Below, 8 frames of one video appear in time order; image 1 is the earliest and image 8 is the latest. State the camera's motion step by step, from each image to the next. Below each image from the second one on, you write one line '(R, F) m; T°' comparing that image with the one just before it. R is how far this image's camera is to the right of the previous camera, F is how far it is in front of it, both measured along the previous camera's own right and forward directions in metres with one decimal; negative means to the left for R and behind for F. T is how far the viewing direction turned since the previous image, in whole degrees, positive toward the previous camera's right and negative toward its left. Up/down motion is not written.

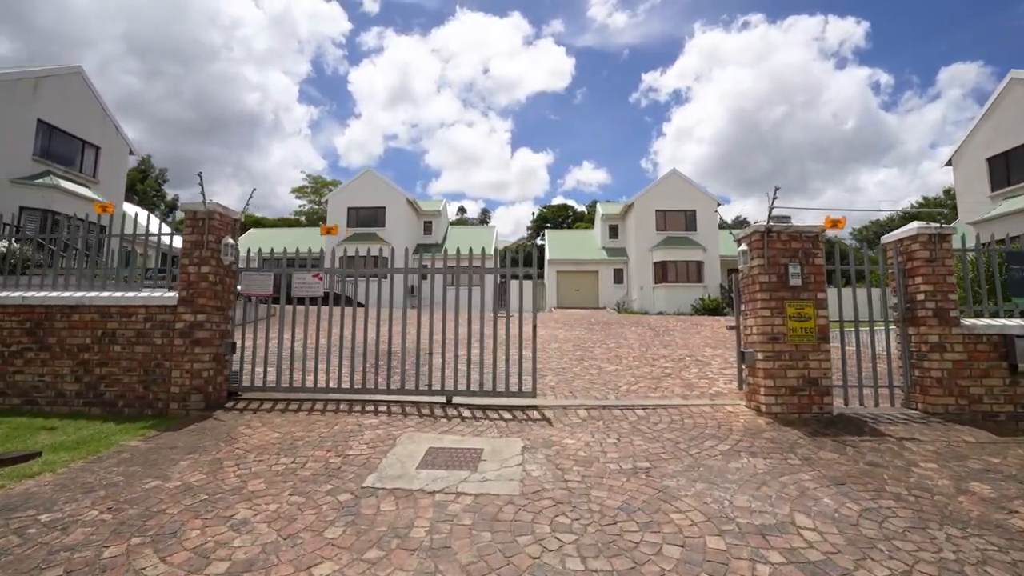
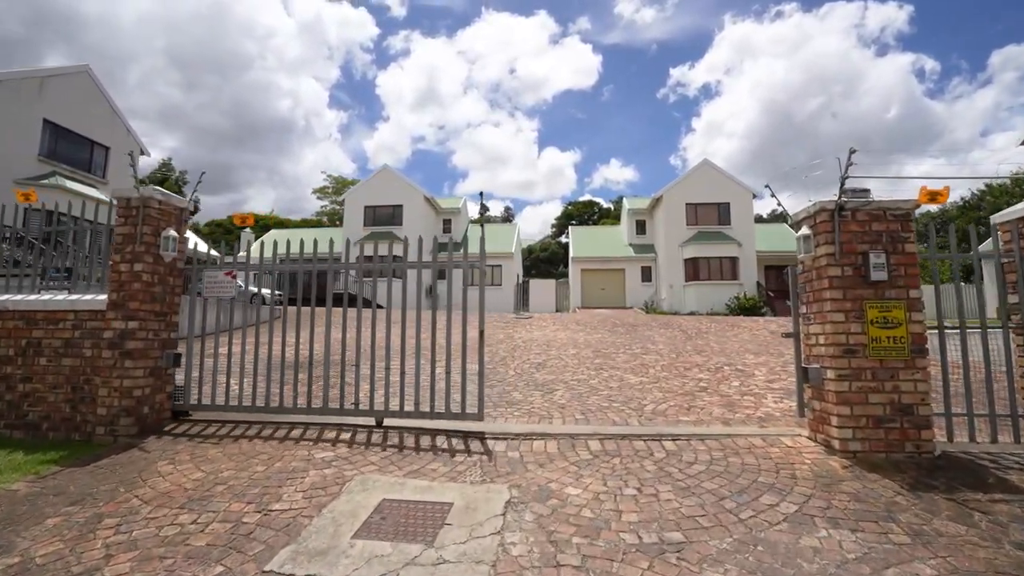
(+0.3, +1.2) m; -3°
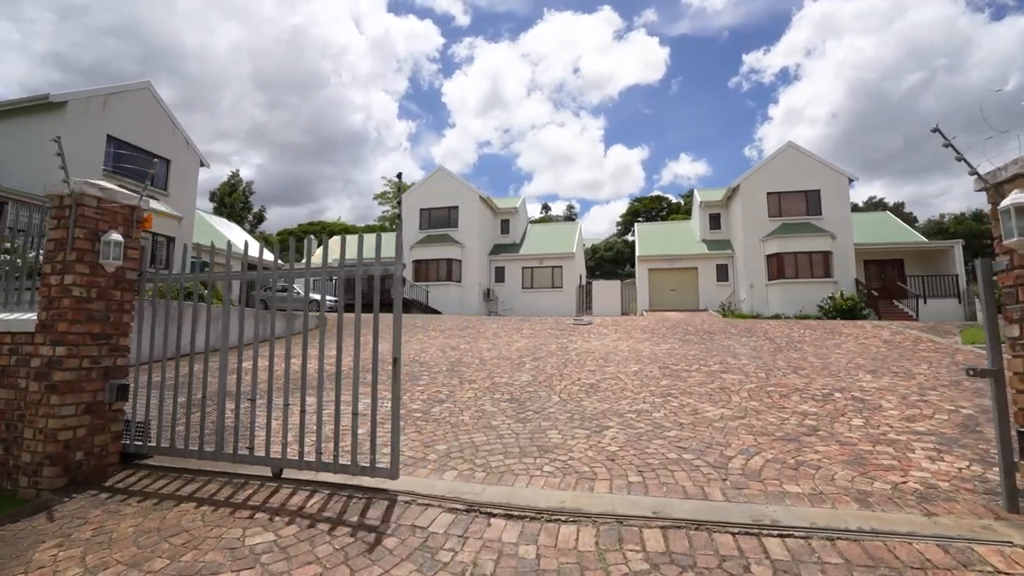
(+0.3, +1.5) m; -8°
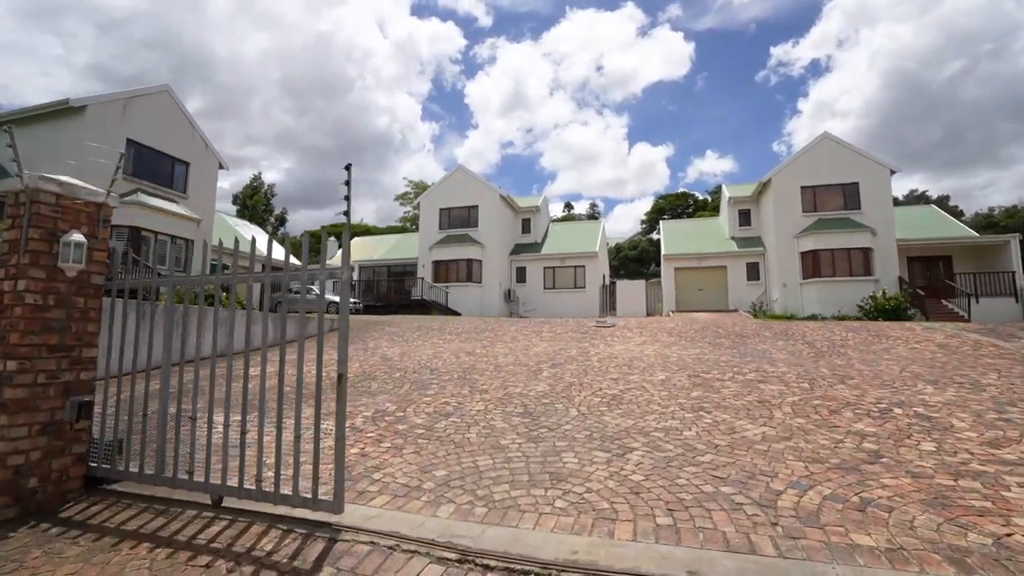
(+0.1, +0.6) m; -3°
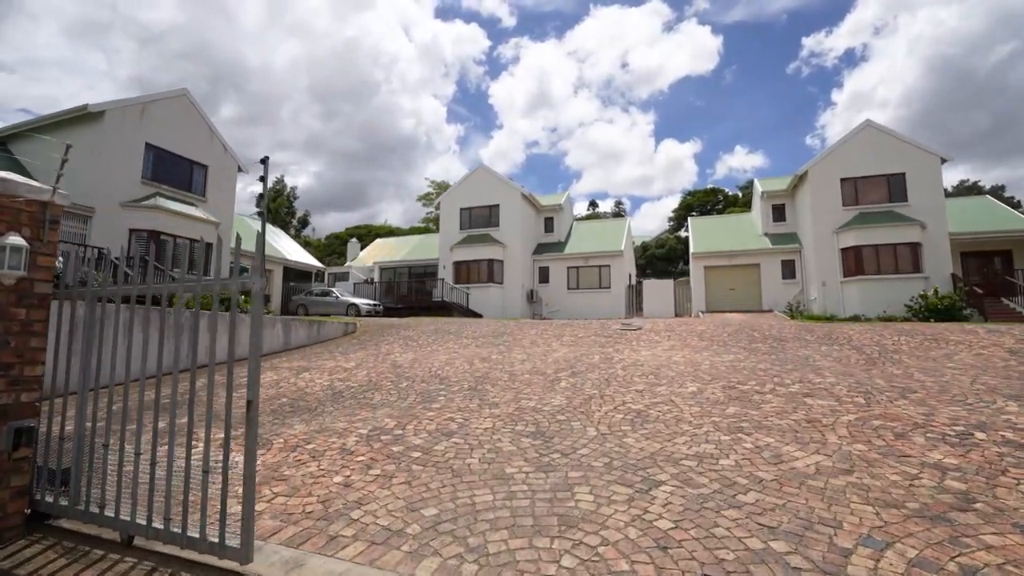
(+0.2, +0.7) m; -3°
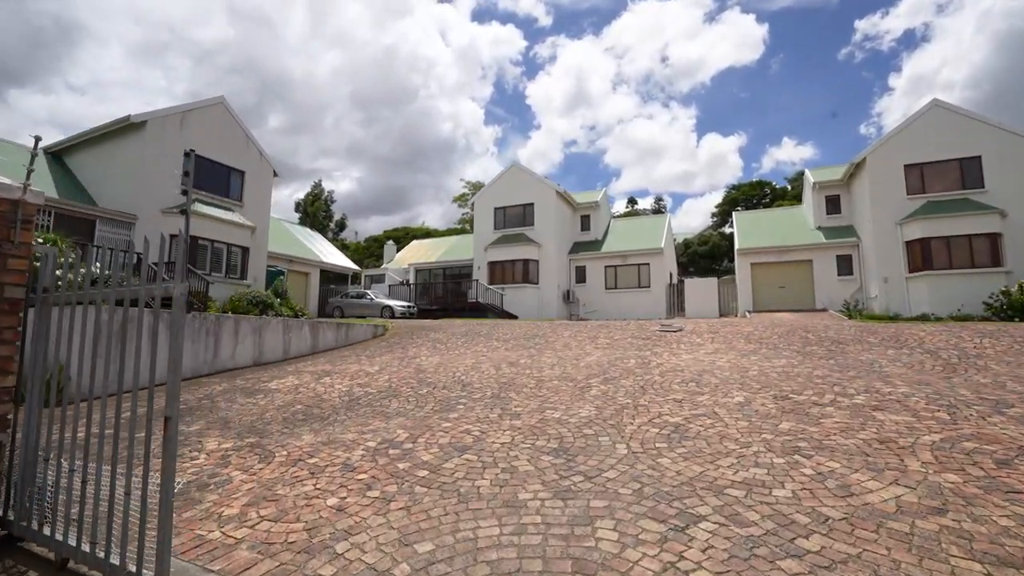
(+0.2, +0.6) m; -5°
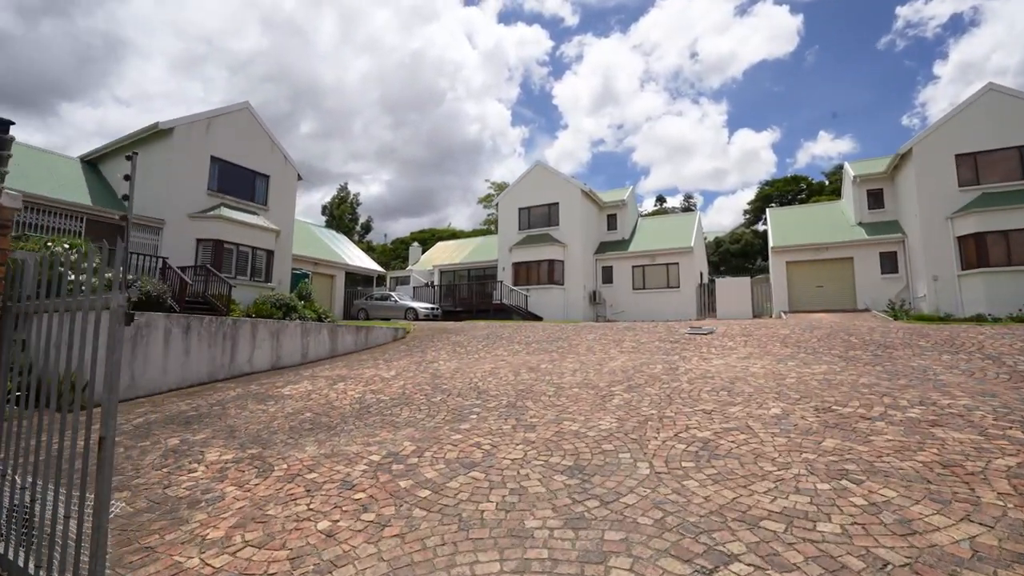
(+0.2, +0.4) m; -3°
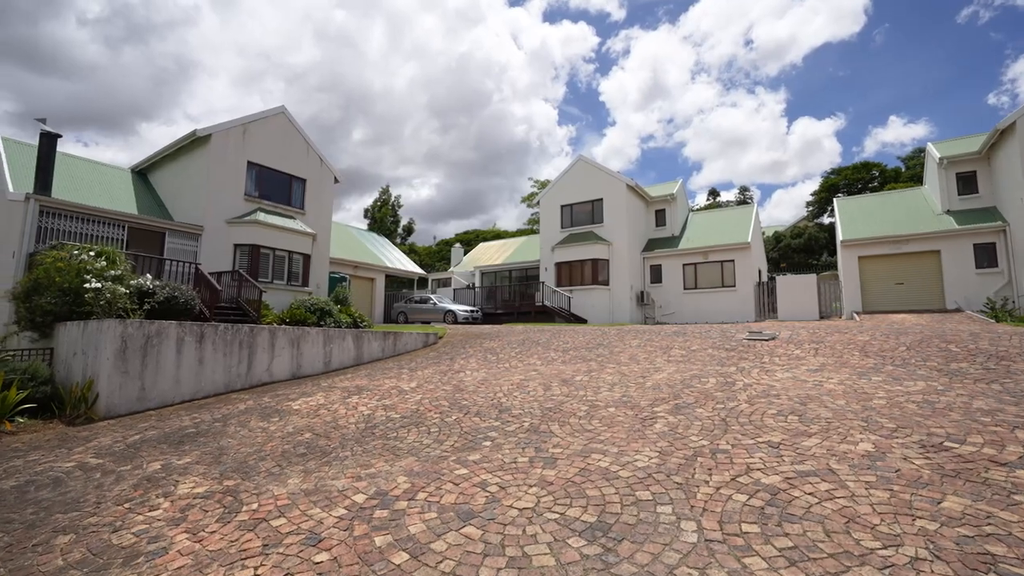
(+0.3, +0.9) m; -6°
